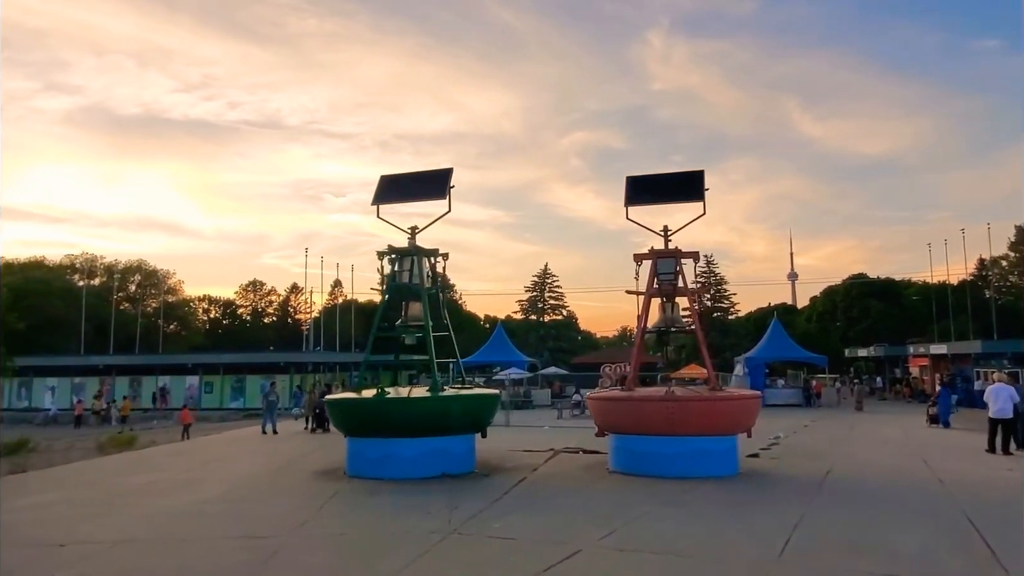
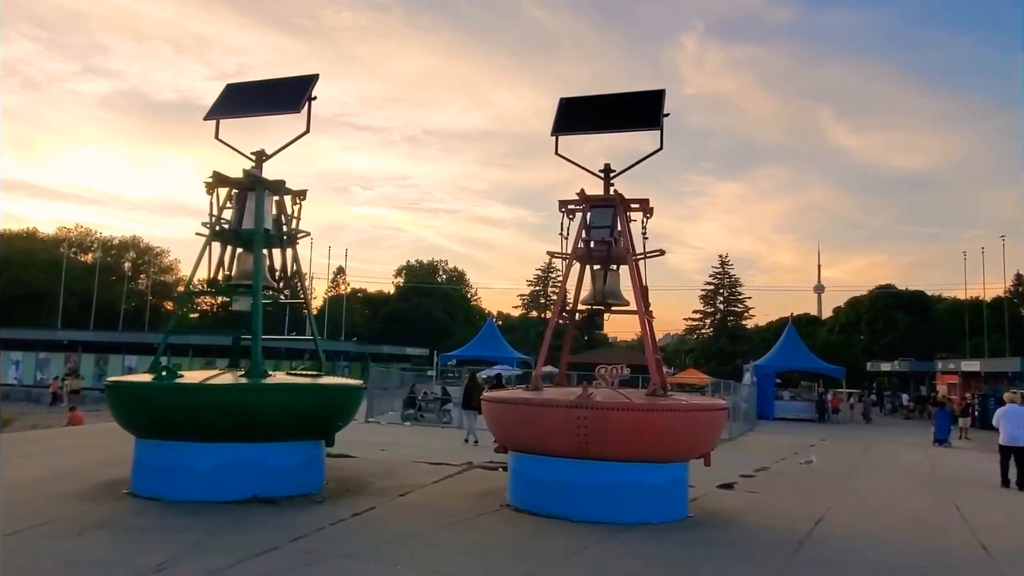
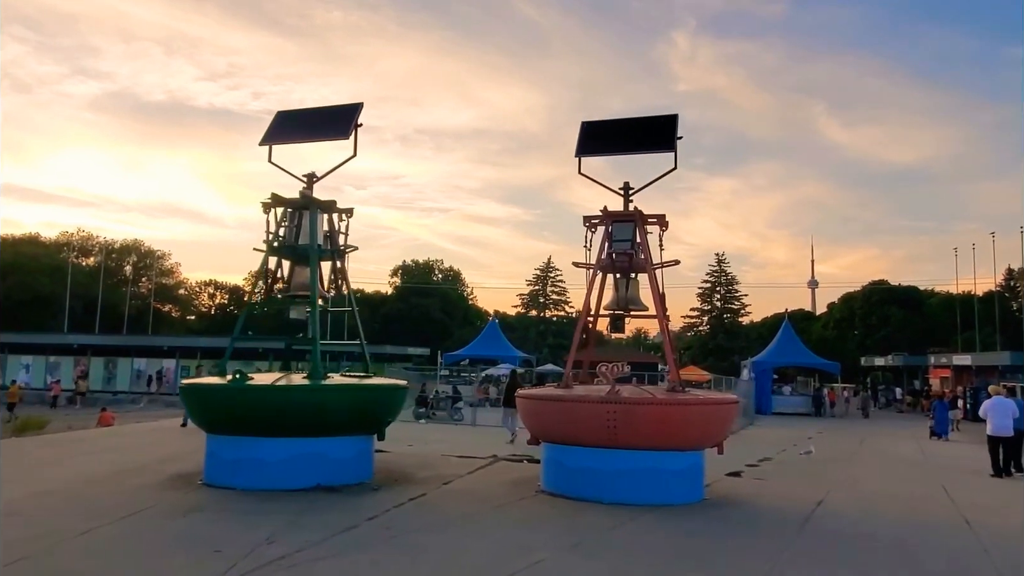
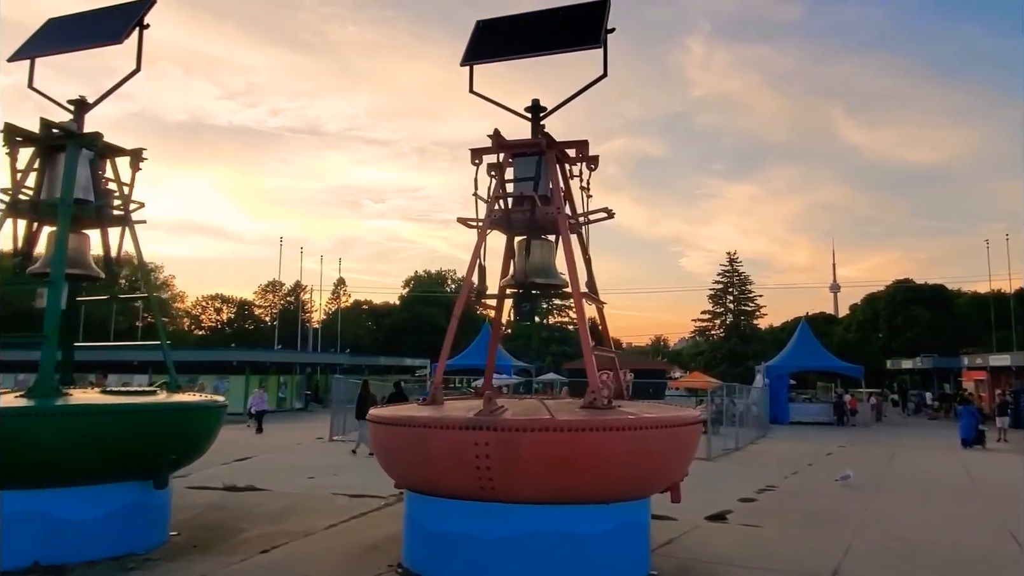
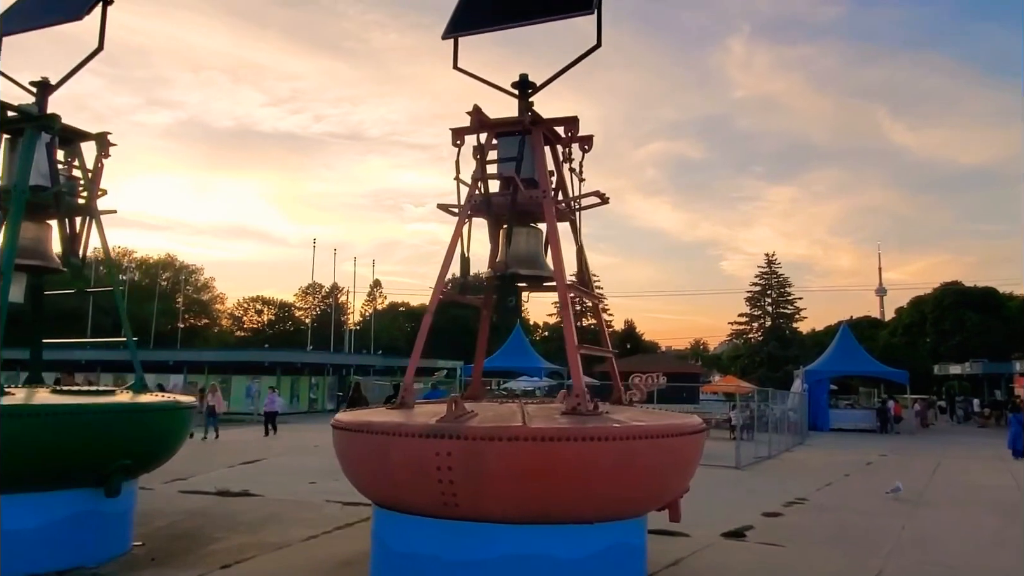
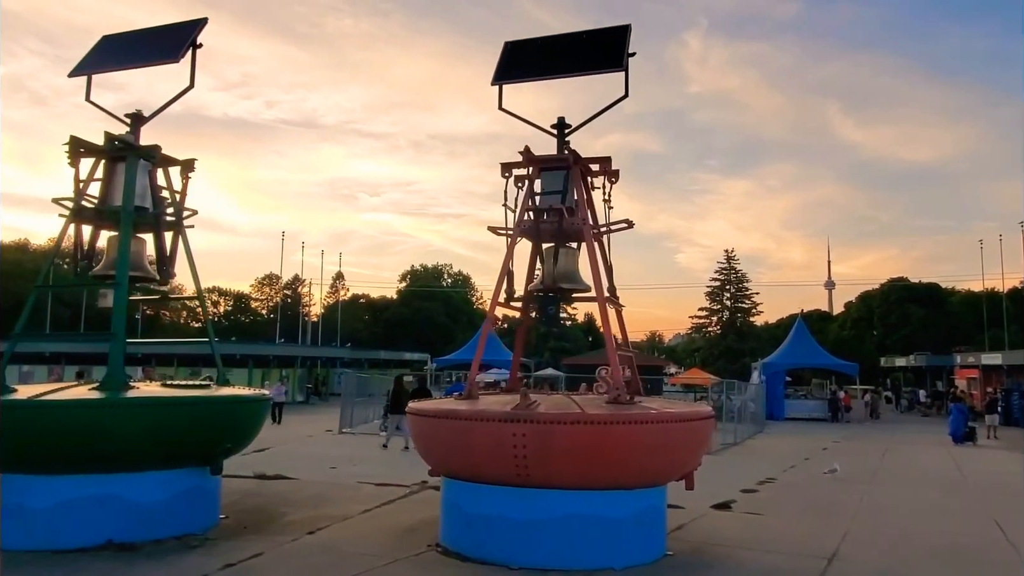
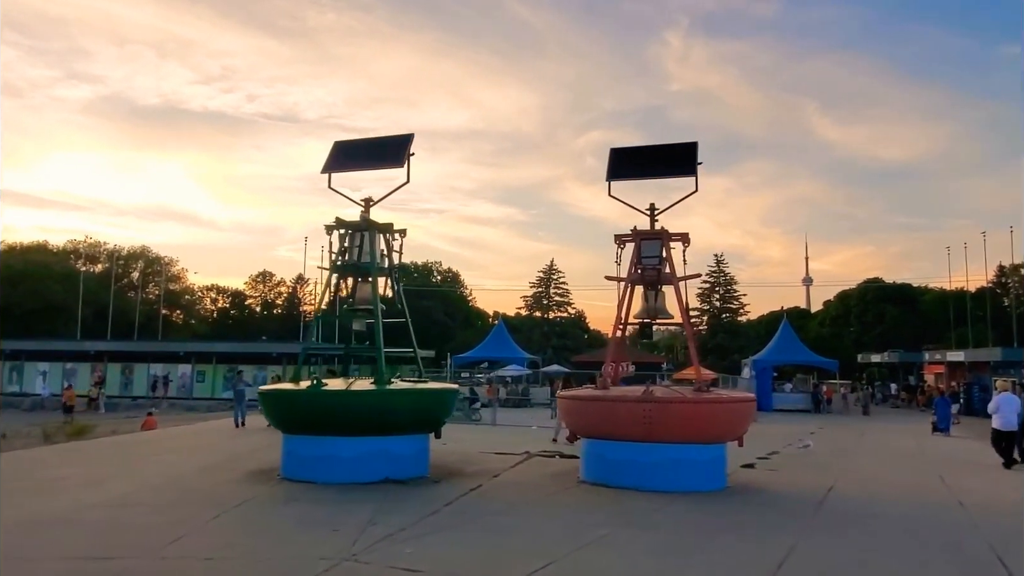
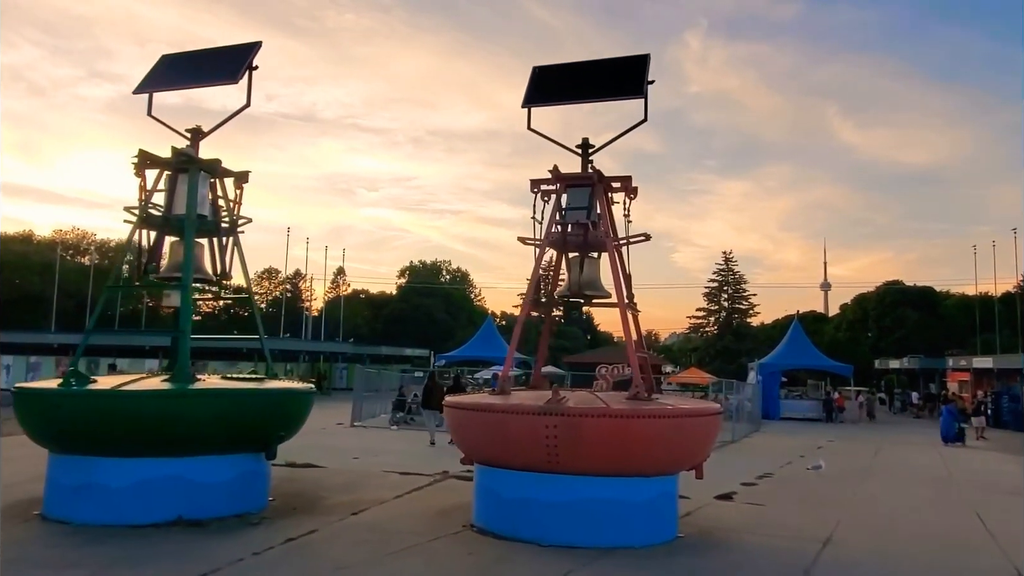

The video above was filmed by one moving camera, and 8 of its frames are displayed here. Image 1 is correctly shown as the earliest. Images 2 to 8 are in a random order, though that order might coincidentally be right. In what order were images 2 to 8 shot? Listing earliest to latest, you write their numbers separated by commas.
7, 3, 2, 8, 6, 4, 5
